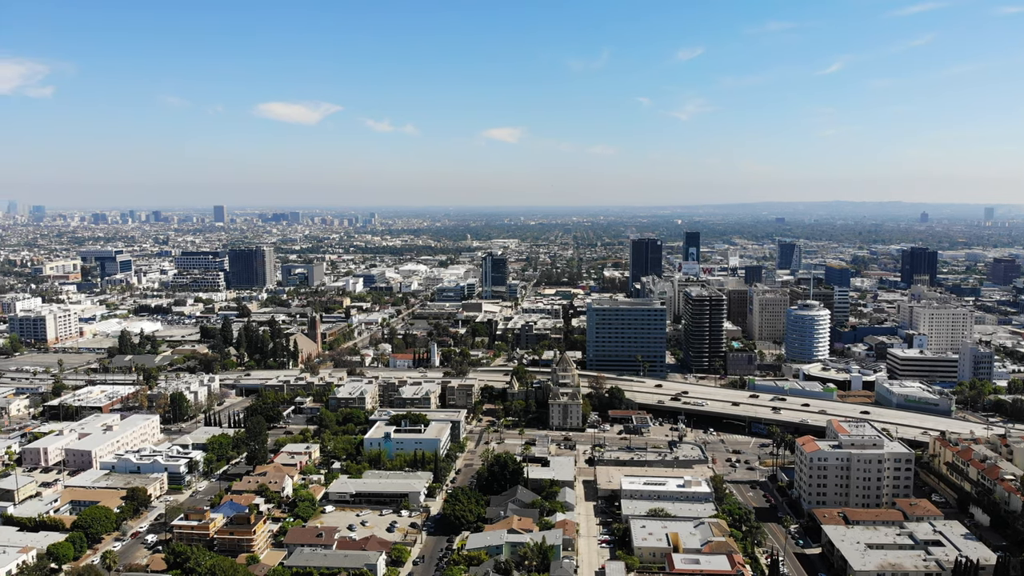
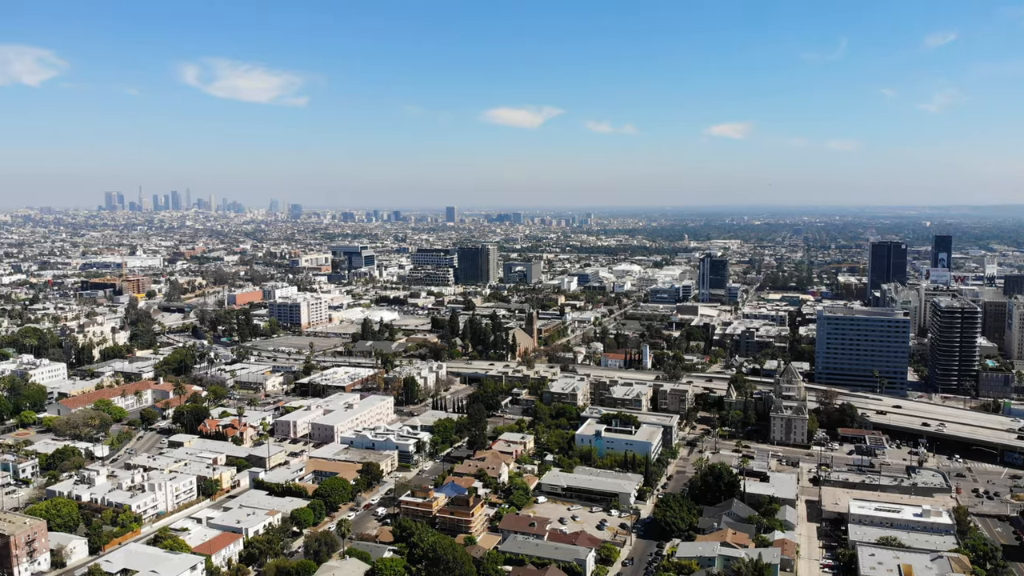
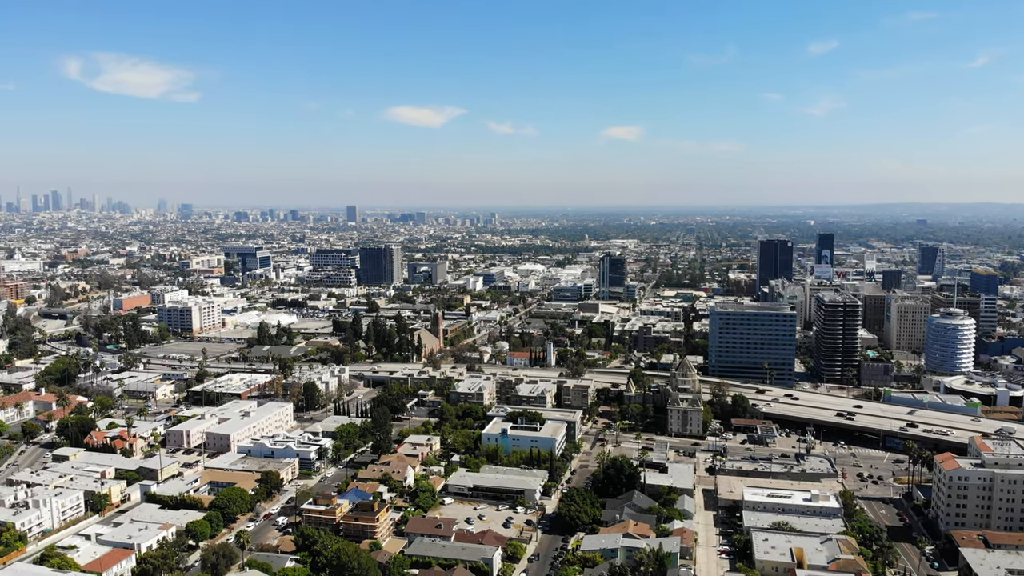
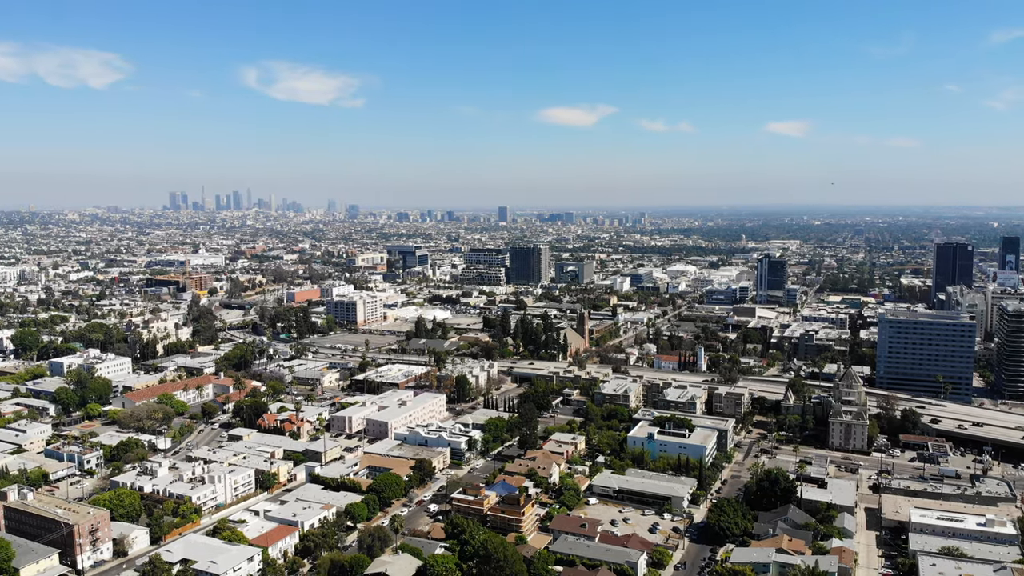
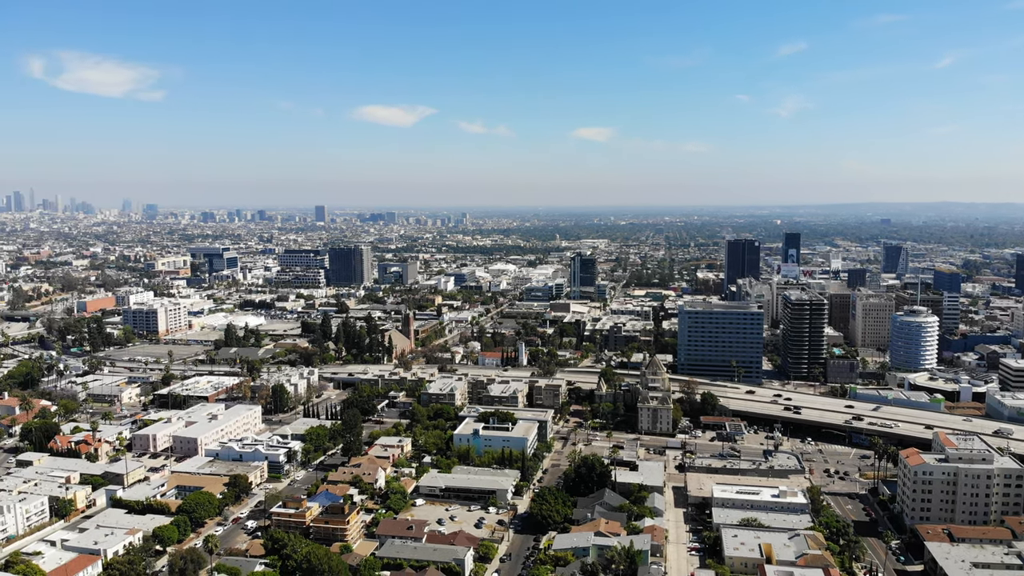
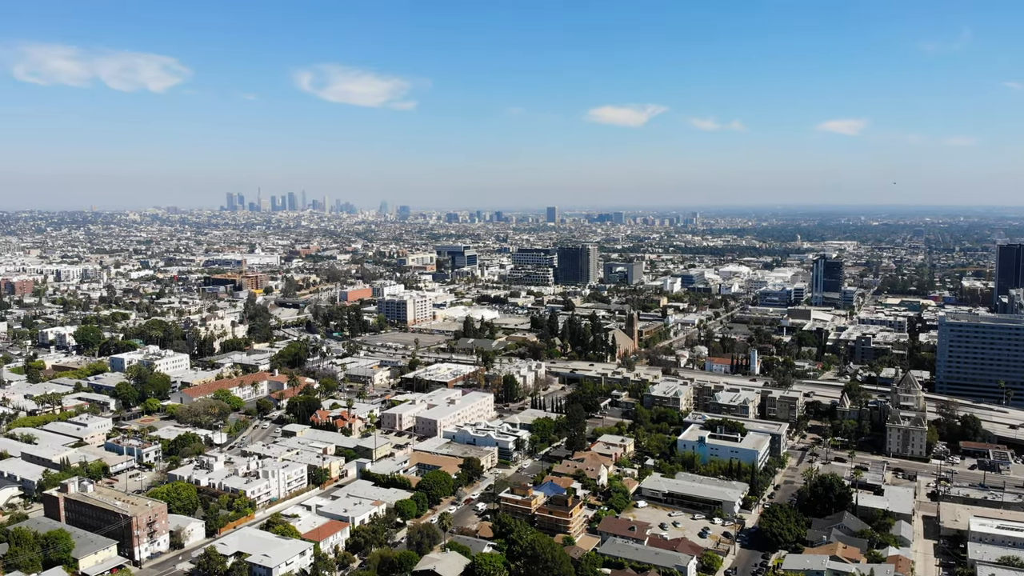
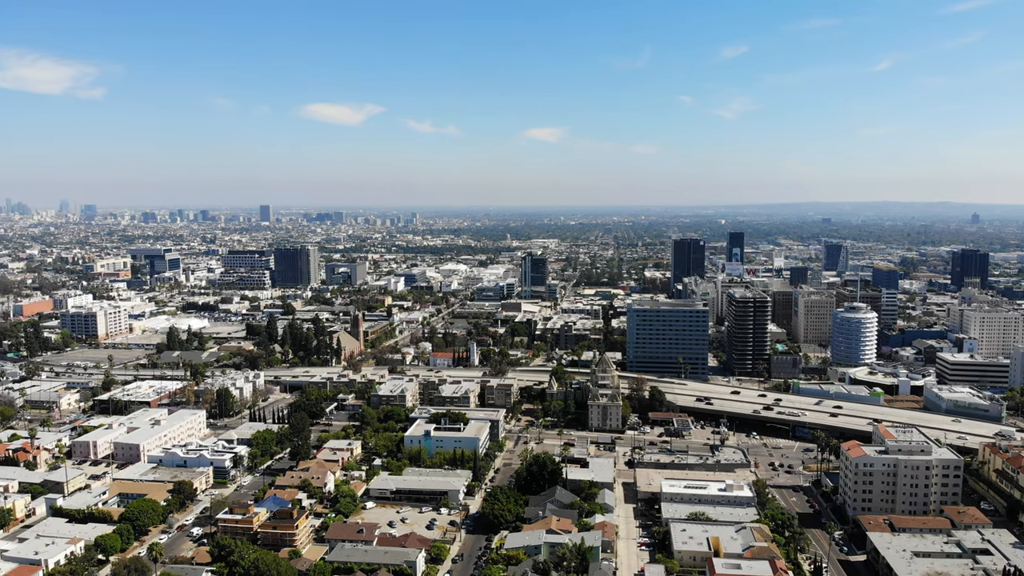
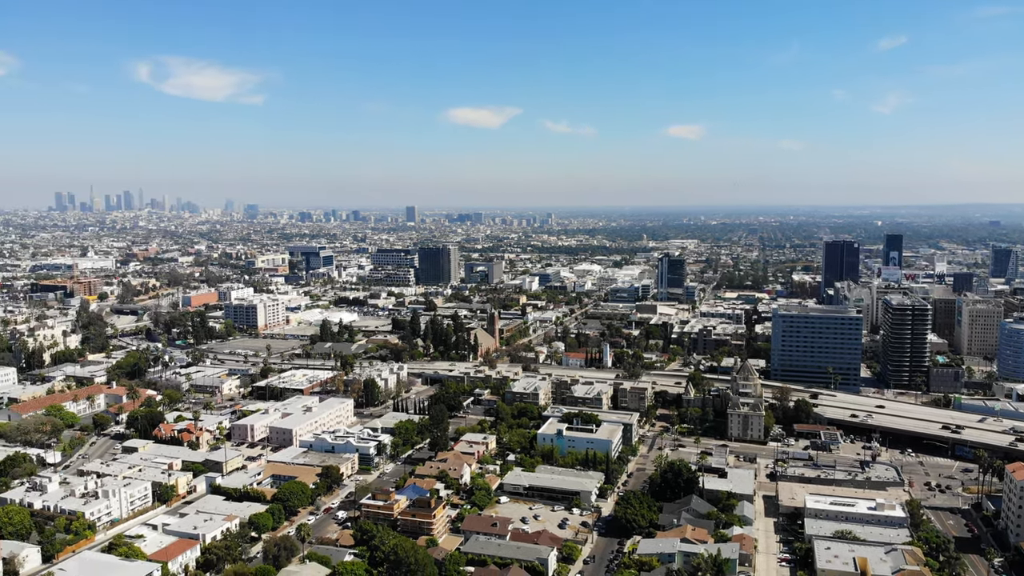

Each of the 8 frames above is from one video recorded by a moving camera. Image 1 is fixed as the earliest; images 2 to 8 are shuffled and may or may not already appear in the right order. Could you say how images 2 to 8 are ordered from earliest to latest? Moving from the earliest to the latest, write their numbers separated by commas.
7, 5, 3, 8, 2, 4, 6
